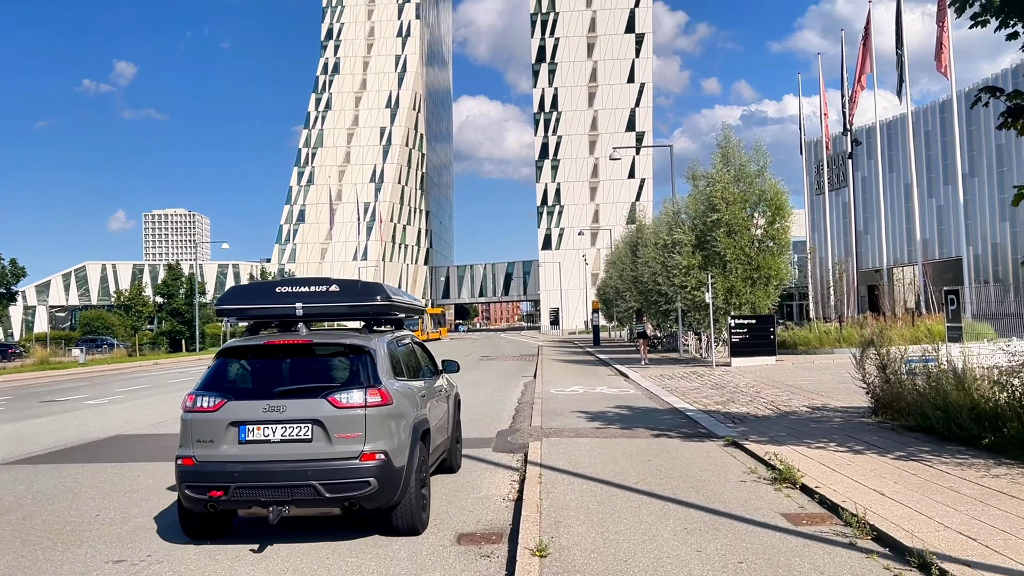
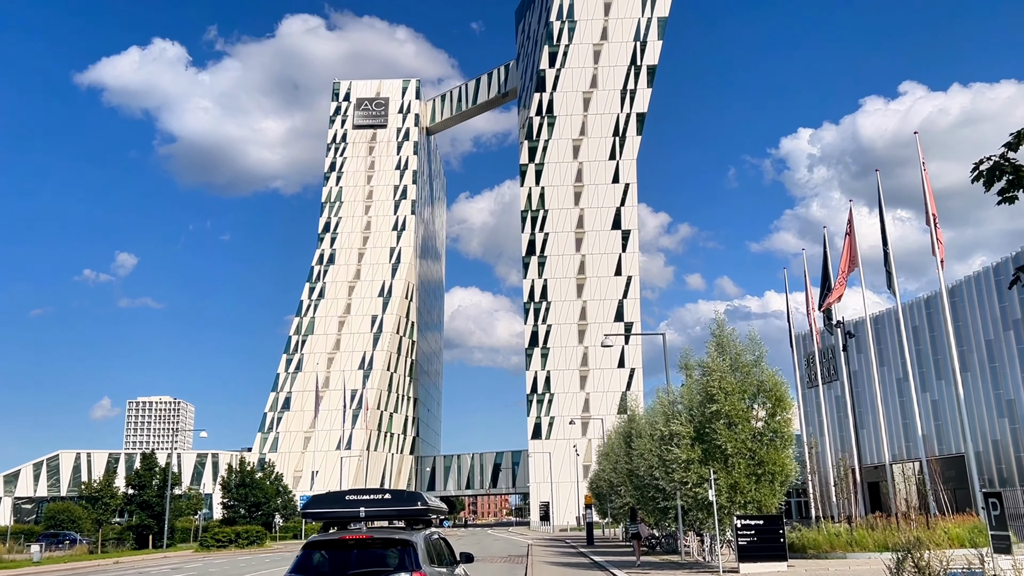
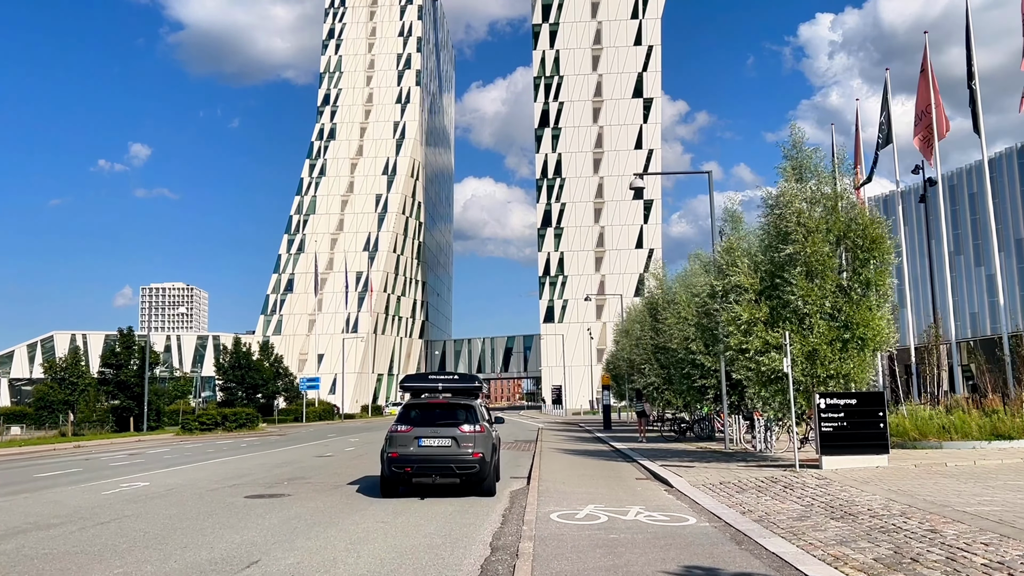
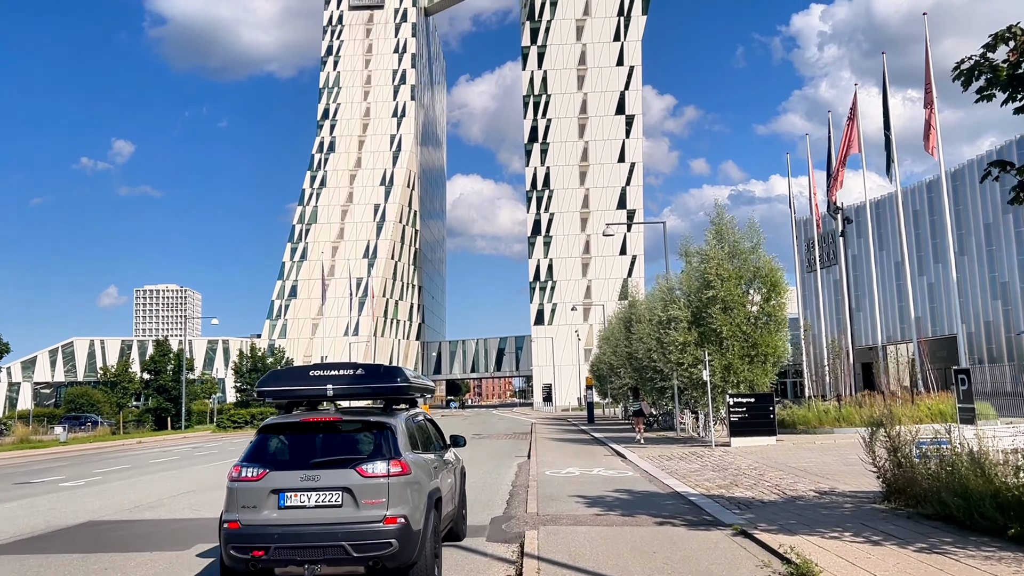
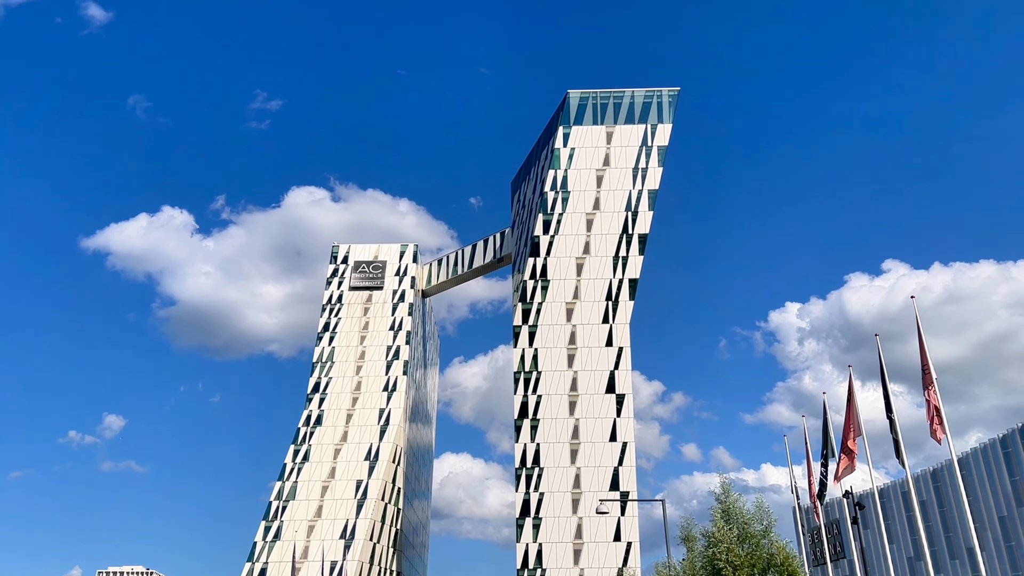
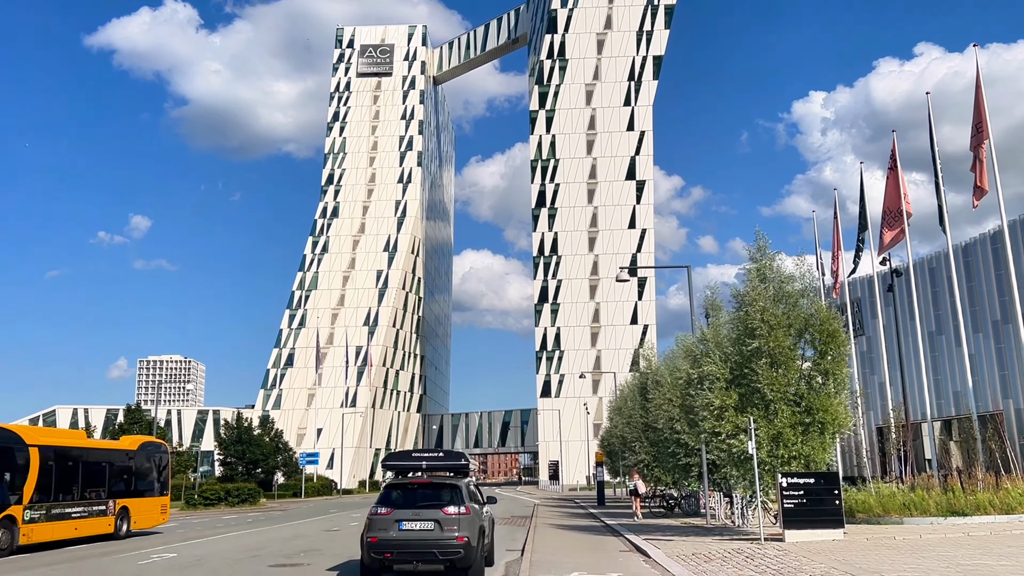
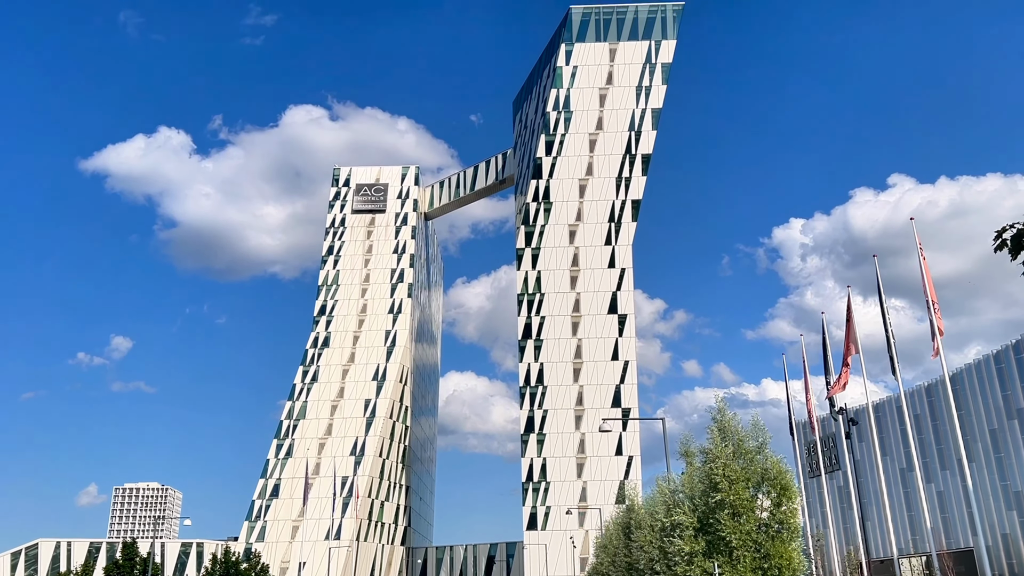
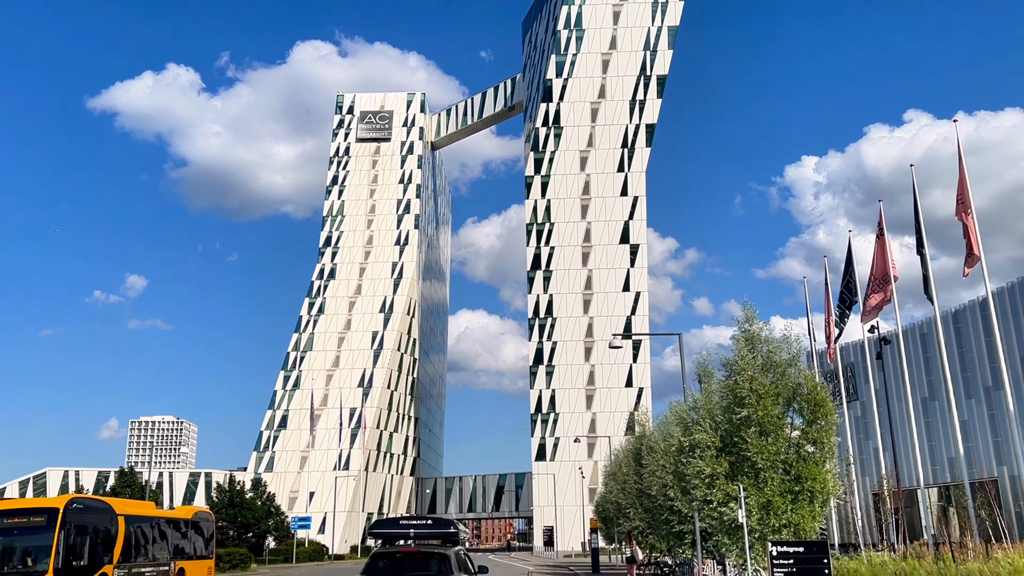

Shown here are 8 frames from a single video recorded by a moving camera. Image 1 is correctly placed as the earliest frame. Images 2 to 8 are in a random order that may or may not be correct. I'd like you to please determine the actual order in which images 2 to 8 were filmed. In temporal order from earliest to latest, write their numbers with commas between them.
4, 2, 7, 5, 8, 6, 3
